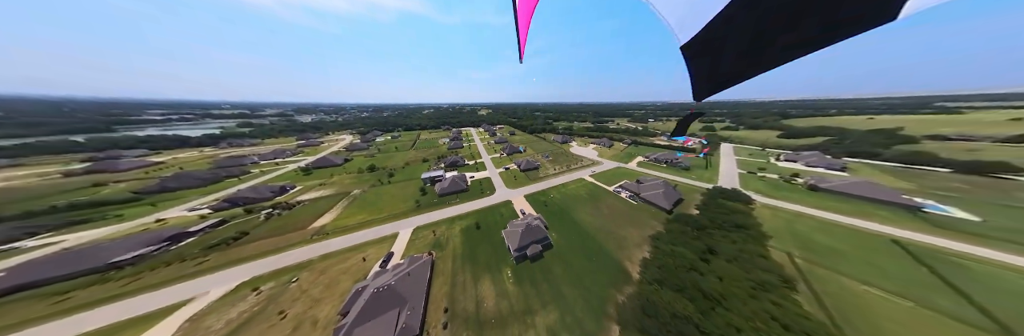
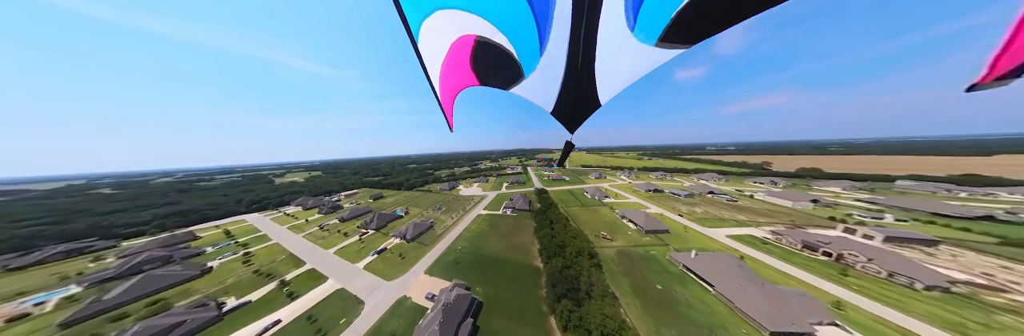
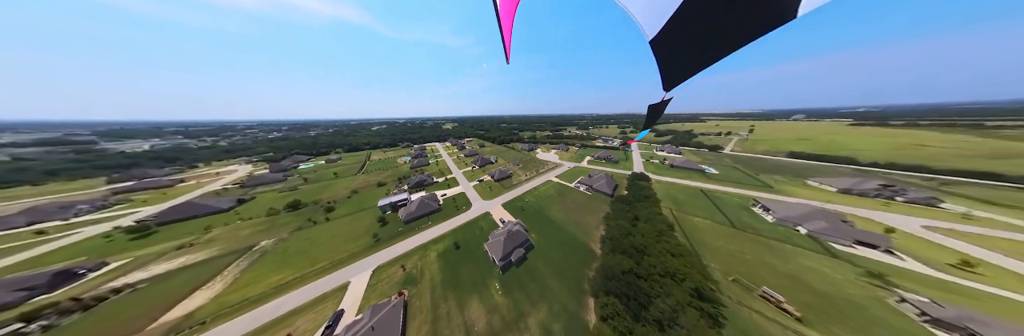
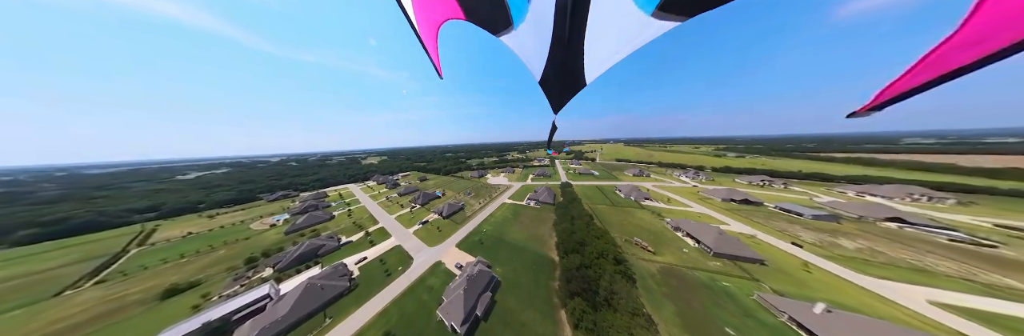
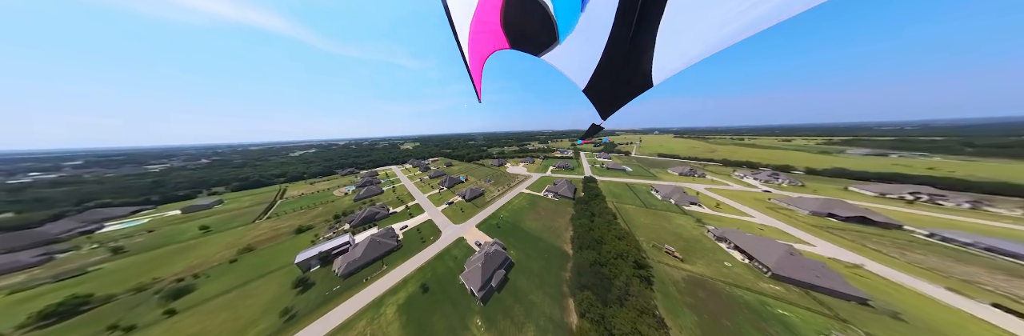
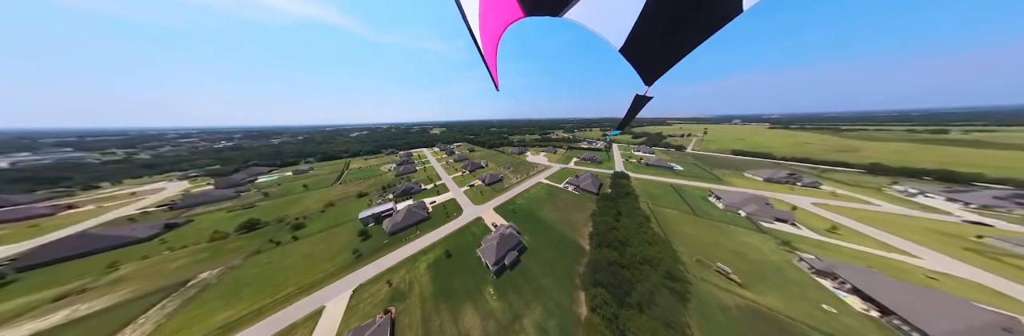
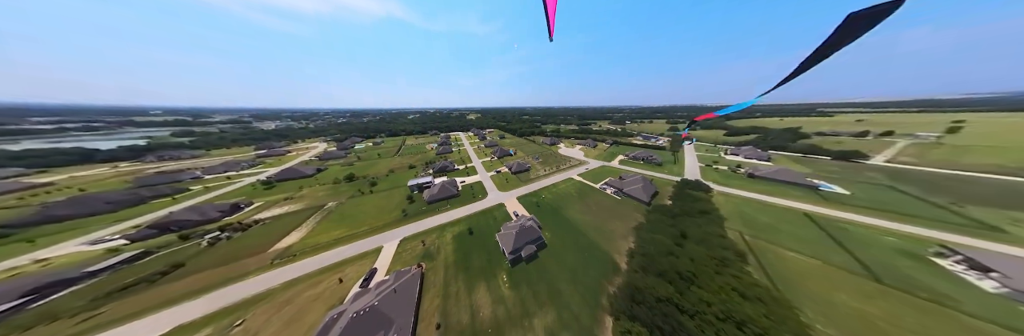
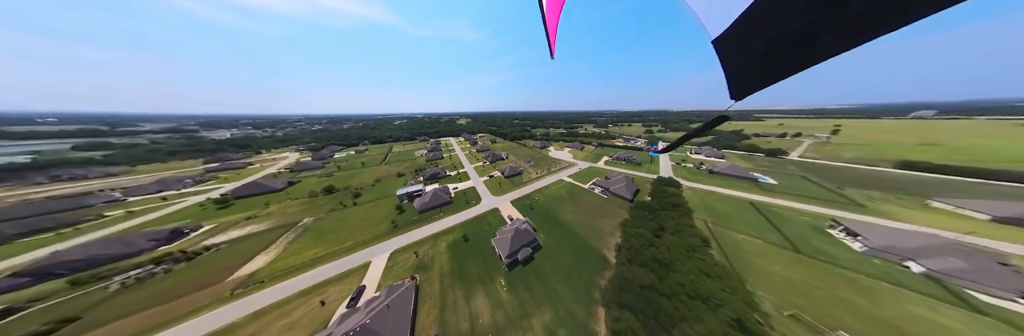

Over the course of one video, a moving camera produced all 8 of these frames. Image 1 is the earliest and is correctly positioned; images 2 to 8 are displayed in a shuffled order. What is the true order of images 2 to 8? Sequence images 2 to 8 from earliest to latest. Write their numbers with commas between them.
7, 8, 3, 6, 5, 4, 2
